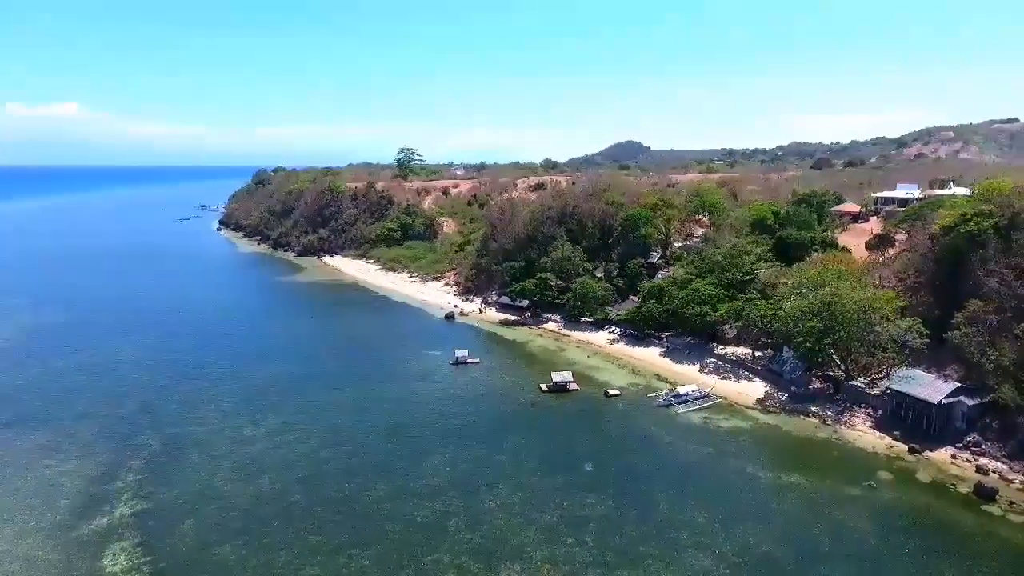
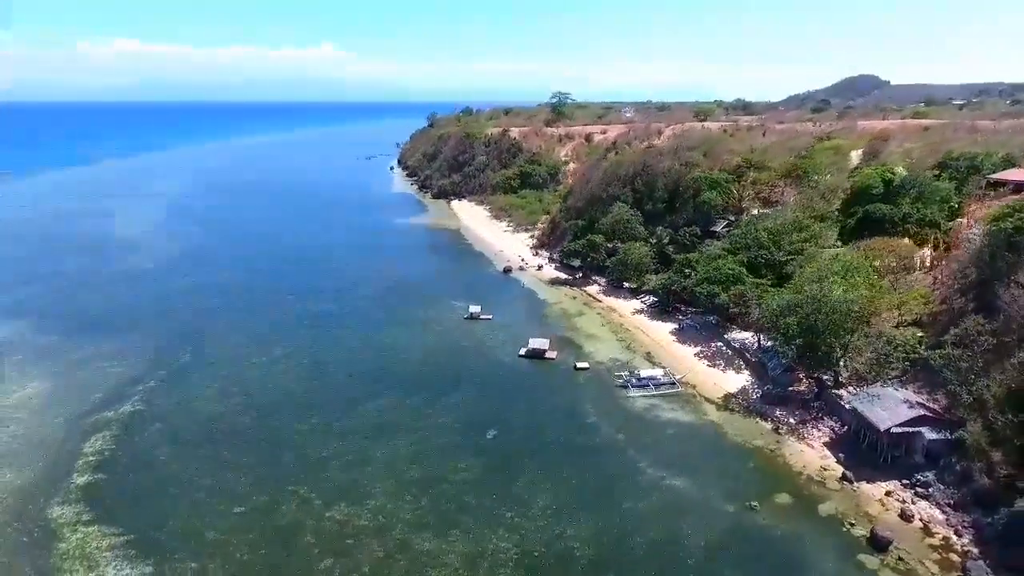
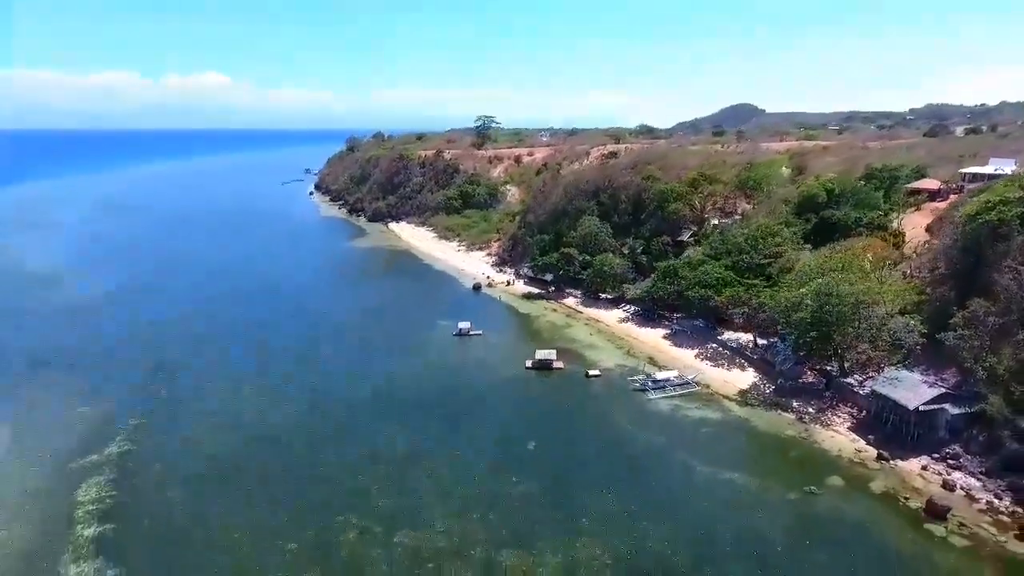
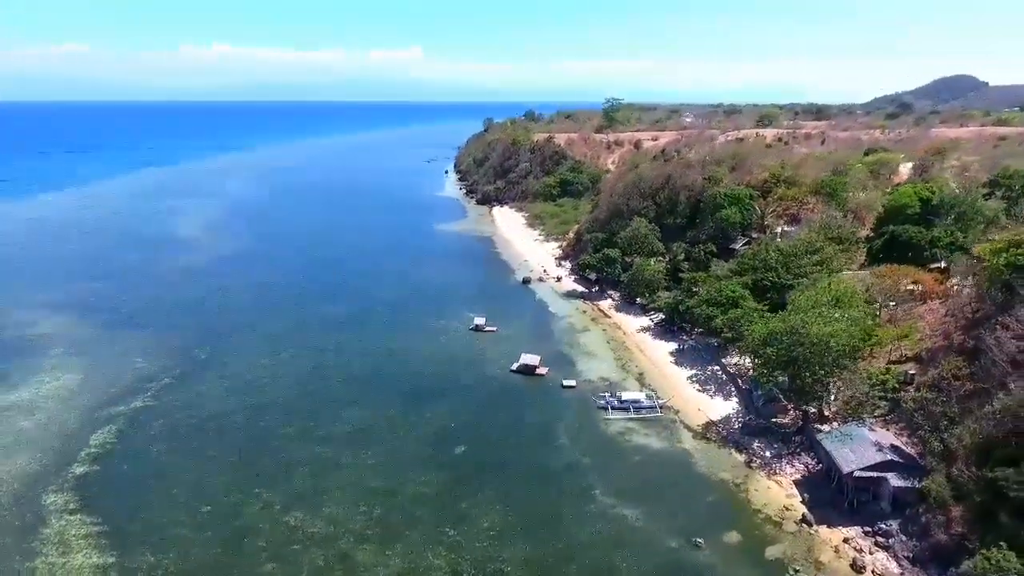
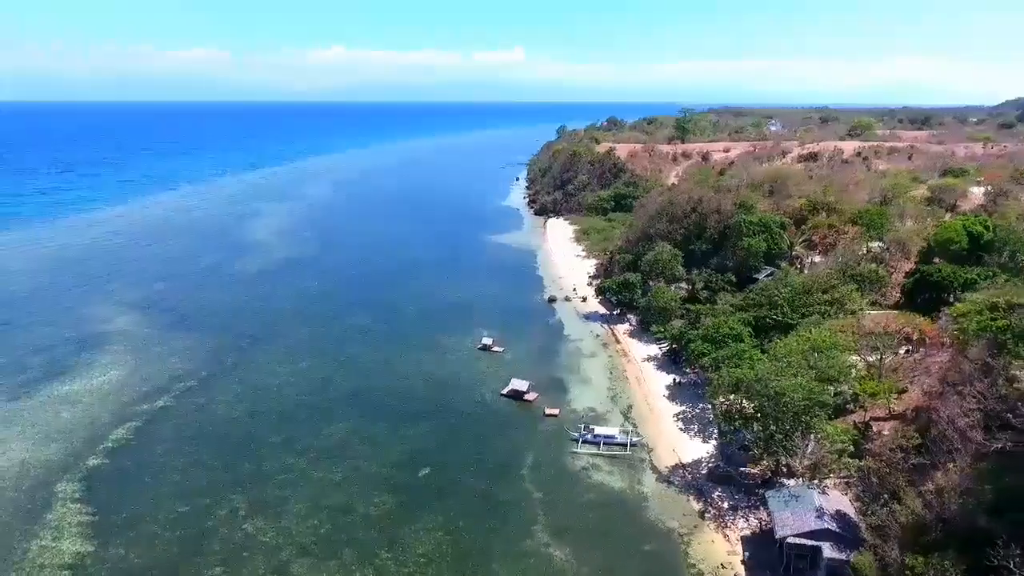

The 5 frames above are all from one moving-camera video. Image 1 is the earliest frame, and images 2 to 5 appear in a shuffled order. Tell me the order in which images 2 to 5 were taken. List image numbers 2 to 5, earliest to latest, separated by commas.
3, 2, 4, 5
